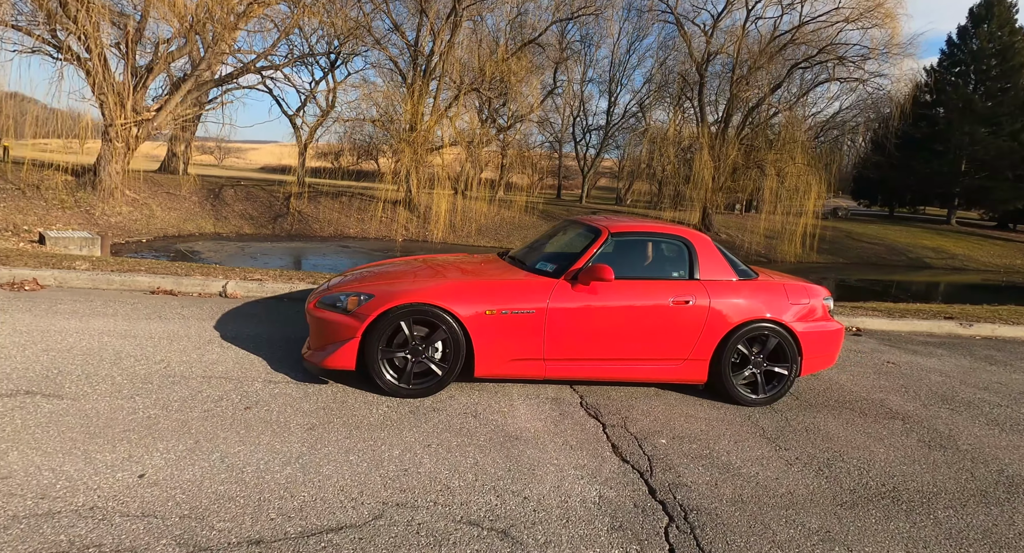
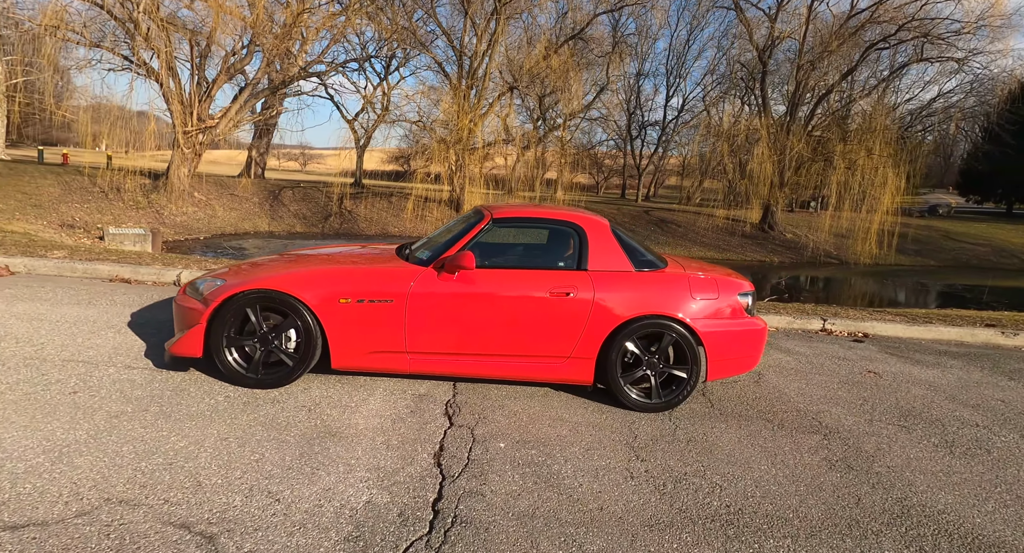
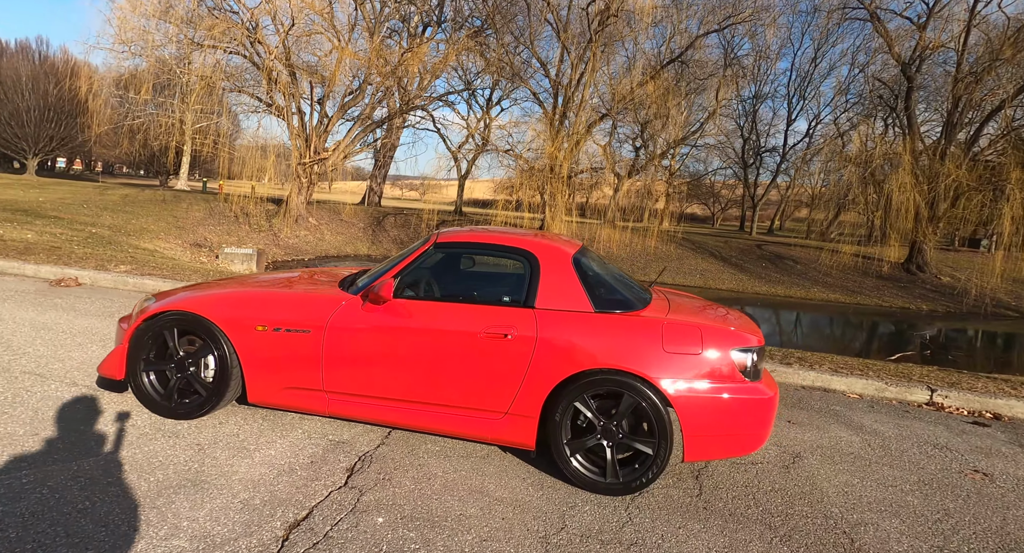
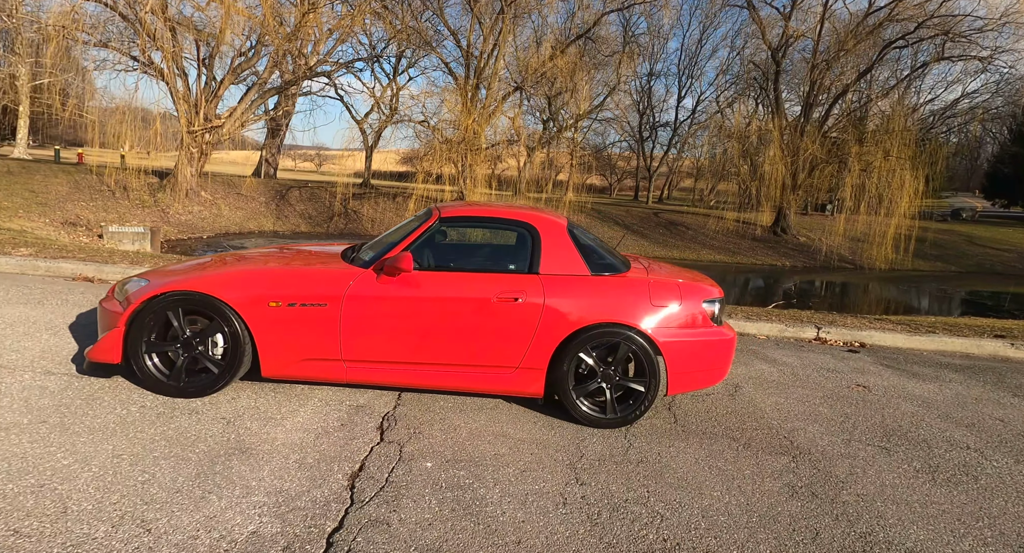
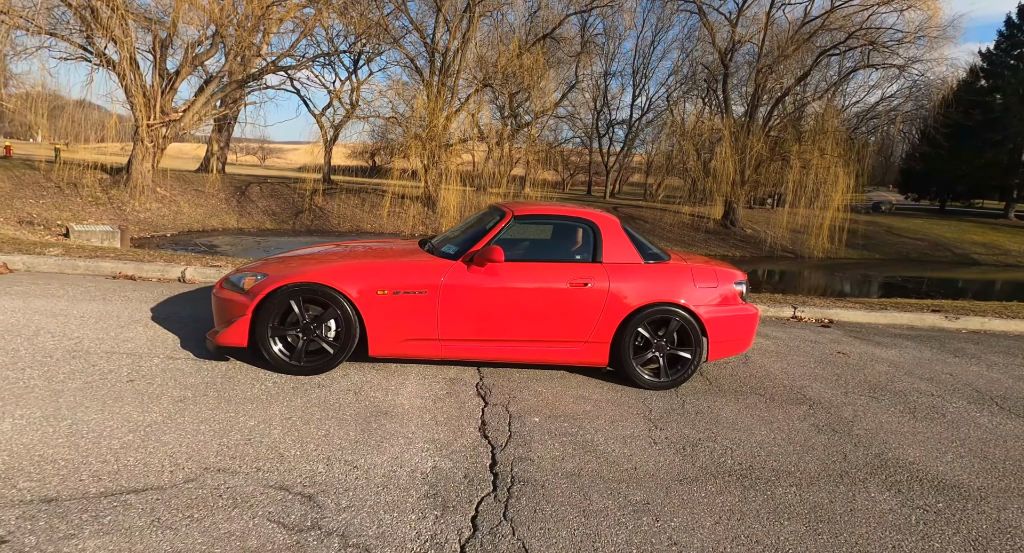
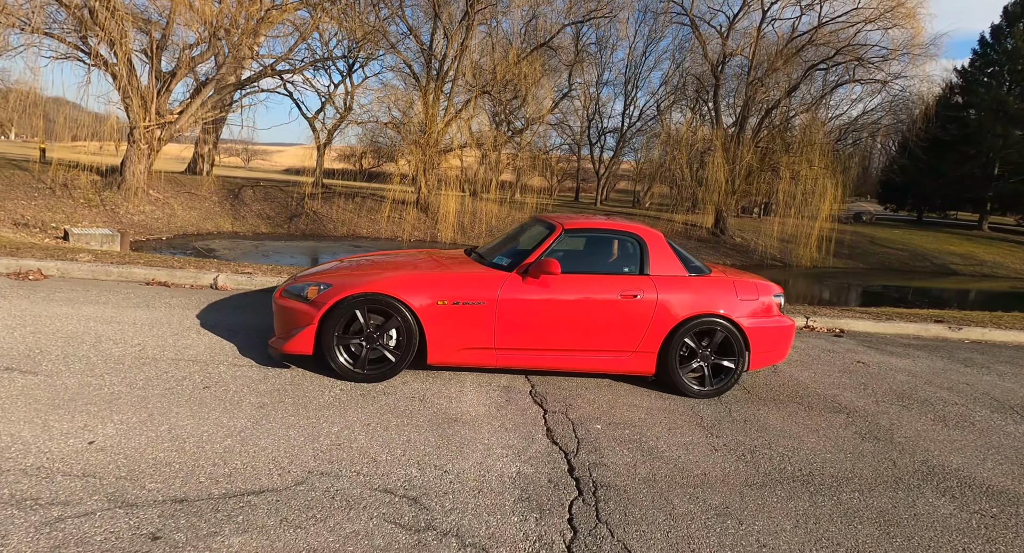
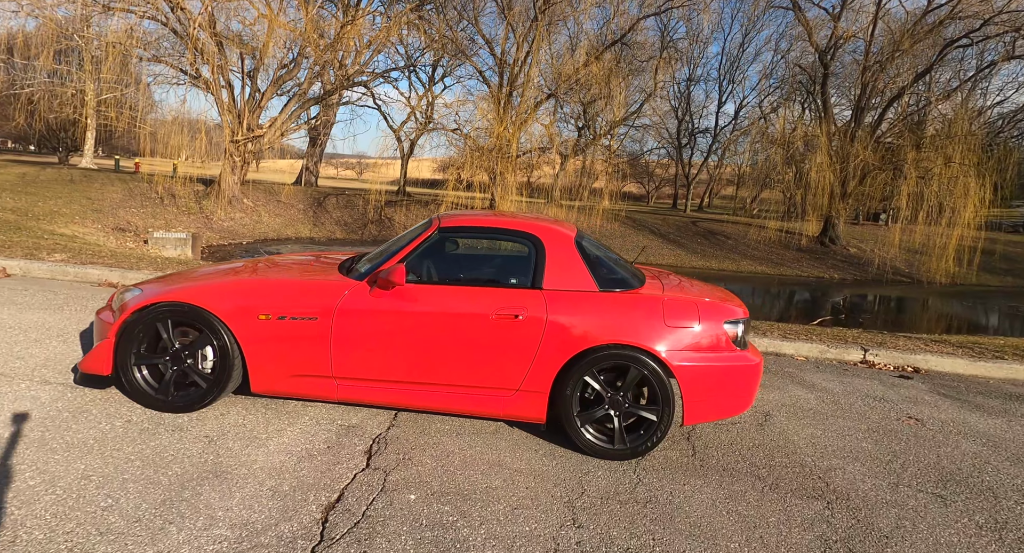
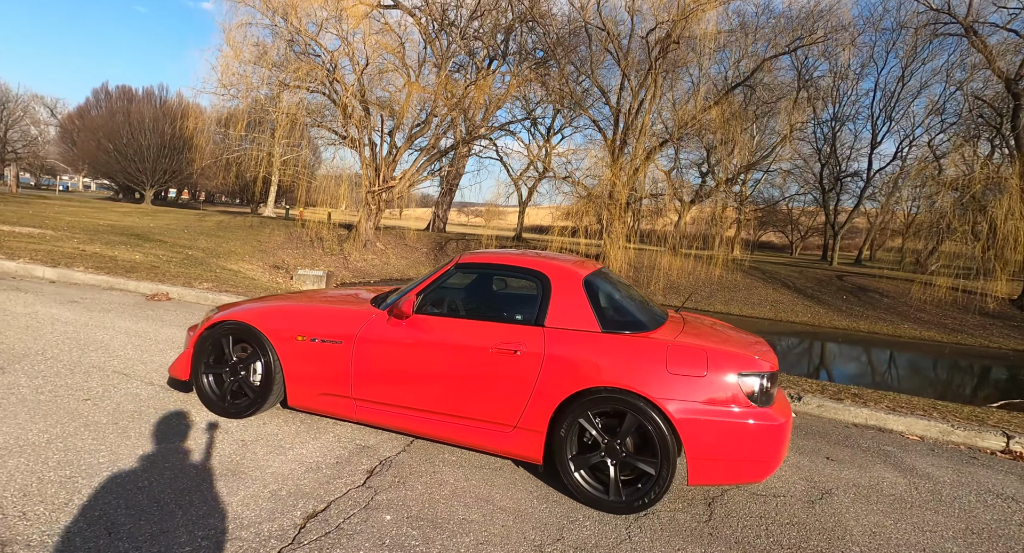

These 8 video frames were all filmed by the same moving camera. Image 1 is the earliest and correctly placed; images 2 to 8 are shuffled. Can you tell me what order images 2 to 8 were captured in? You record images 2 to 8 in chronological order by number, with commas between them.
6, 5, 2, 4, 7, 3, 8
